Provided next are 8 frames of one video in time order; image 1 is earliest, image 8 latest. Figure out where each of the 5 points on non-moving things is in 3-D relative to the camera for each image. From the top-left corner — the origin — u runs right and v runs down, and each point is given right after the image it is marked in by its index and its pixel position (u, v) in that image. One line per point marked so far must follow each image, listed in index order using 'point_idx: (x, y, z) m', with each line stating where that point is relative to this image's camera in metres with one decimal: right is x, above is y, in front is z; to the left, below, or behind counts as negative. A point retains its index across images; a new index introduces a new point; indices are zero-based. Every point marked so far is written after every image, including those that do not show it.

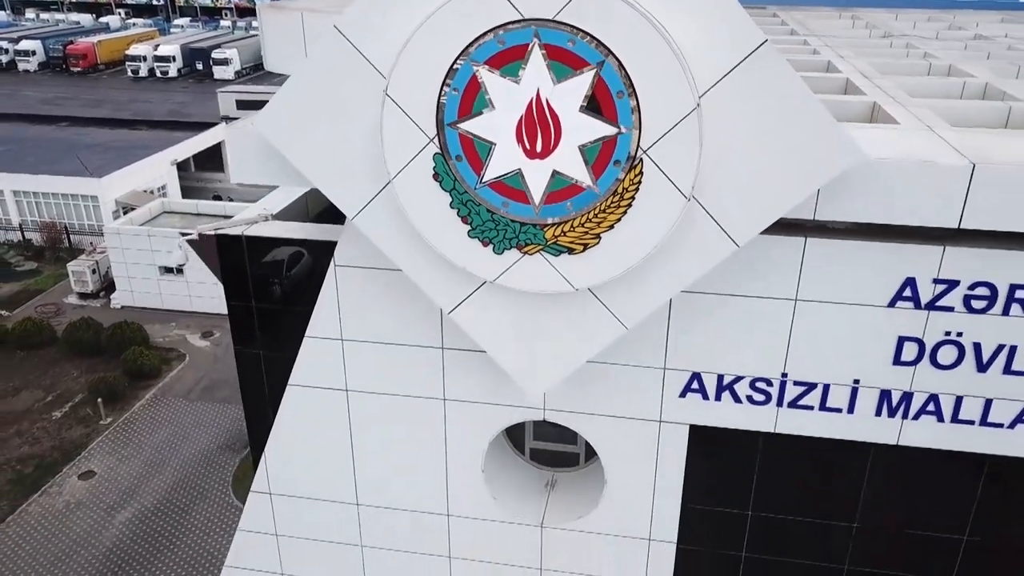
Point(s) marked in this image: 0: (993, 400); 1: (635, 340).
0: (+4.6, -1.1, +6.4) m
1: (+1.2, -0.5, +6.7) m
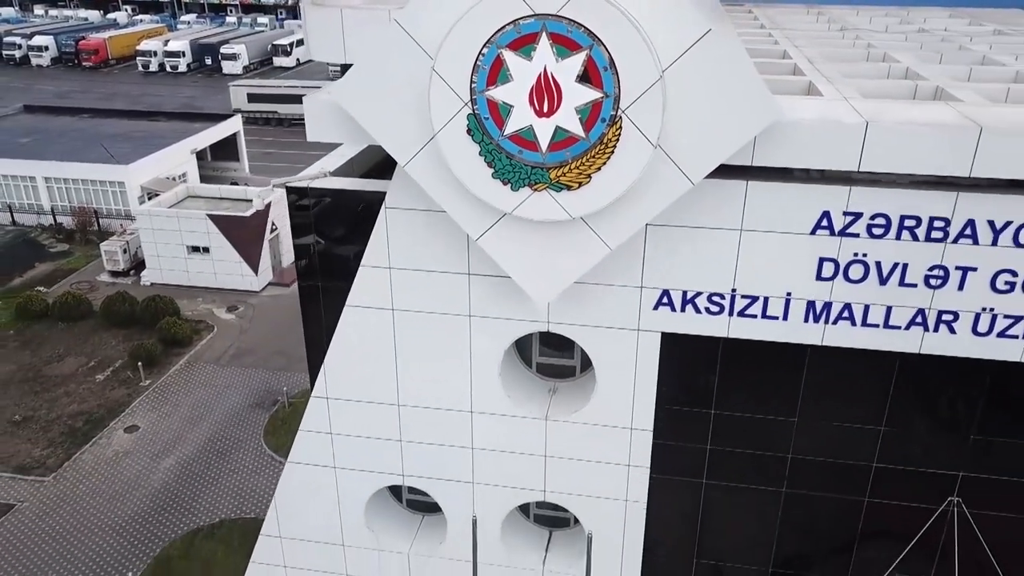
0: (+4.7, -0.2, +8.3) m
1: (+1.3, +0.3, +8.6) m
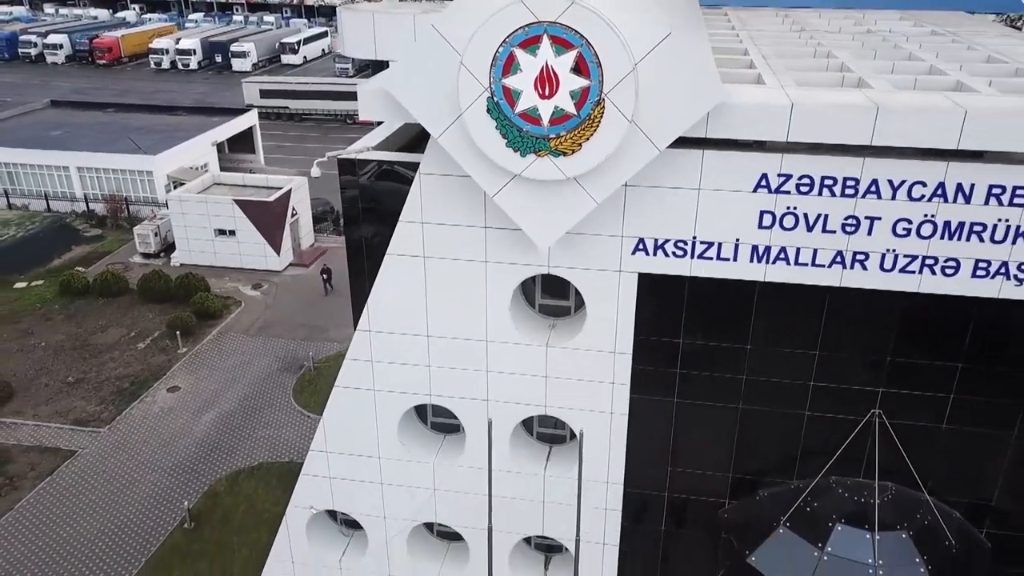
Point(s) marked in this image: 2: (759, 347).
0: (+4.9, +0.6, +10.7) m
1: (+1.5, +1.2, +11.0) m
2: (+4.3, -1.0, +11.8) m
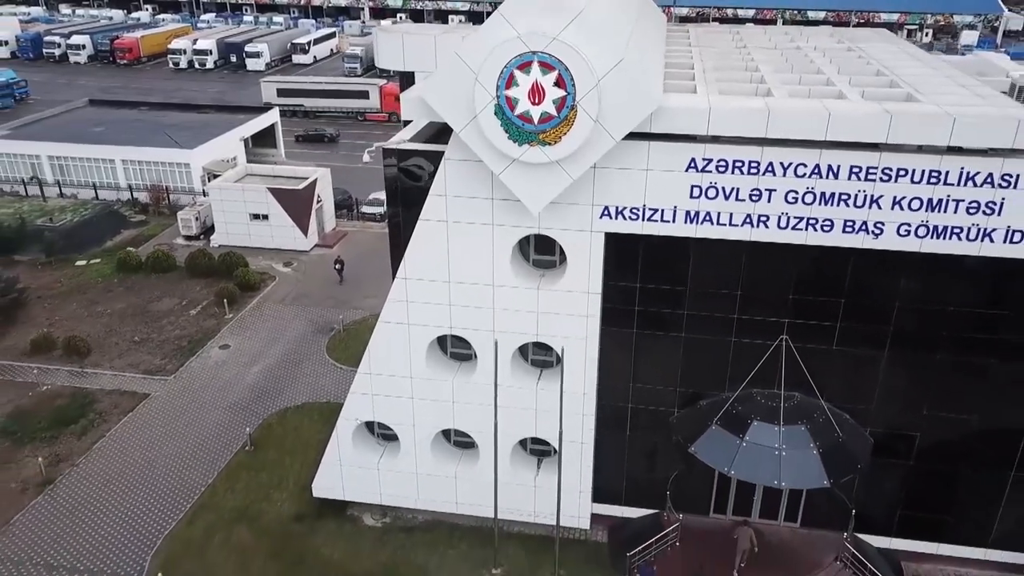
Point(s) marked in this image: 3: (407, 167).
0: (+4.9, +1.6, +14.7) m
1: (+1.5, +2.2, +15.0) m
2: (+4.3, 0.0, +15.9) m
3: (-2.5, +2.9, +16.1) m
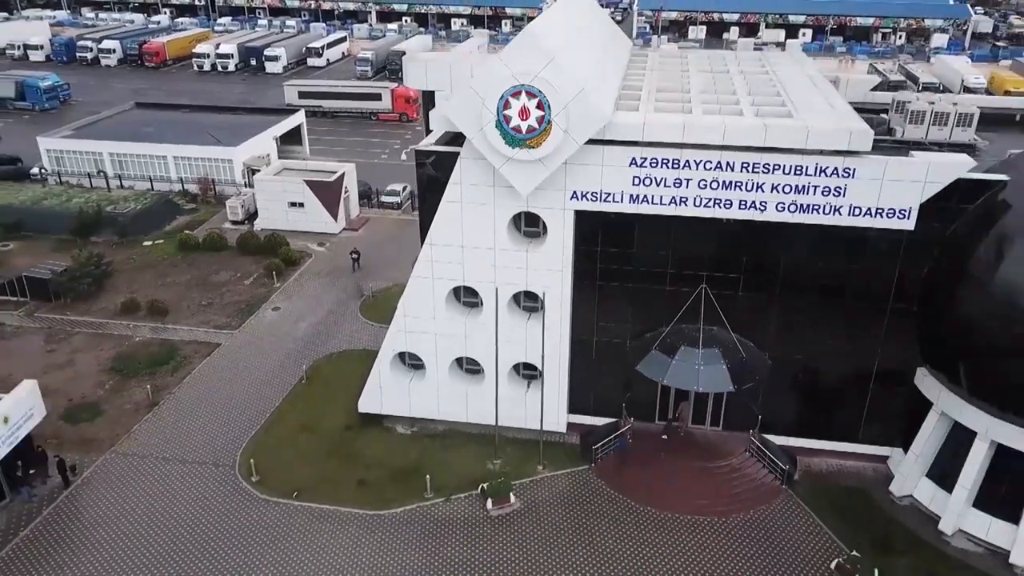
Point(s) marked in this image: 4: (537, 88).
0: (+4.7, +2.9, +21.0) m
1: (+1.3, +3.4, +21.2) m
2: (+4.2, +1.2, +22.1) m
3: (-2.6, +4.1, +22.4) m
4: (+0.7, +5.8, +19.6) m
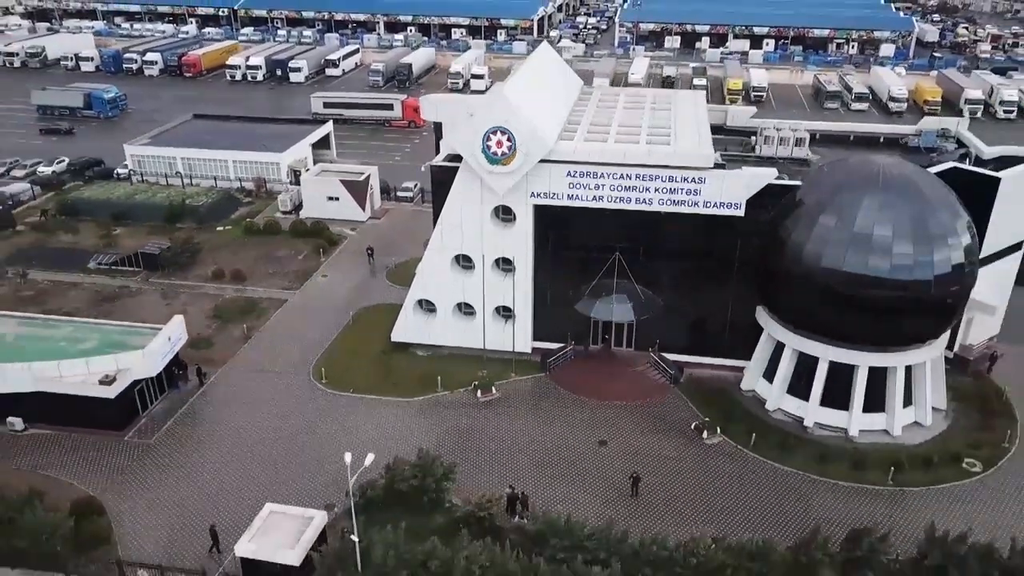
0: (+3.8, +4.5, +32.9) m
1: (+0.4, +5.1, +33.2) m
2: (+3.3, +2.9, +34.1) m
3: (-3.6, +5.8, +34.3) m
4: (-0.3, +7.5, +31.5) m
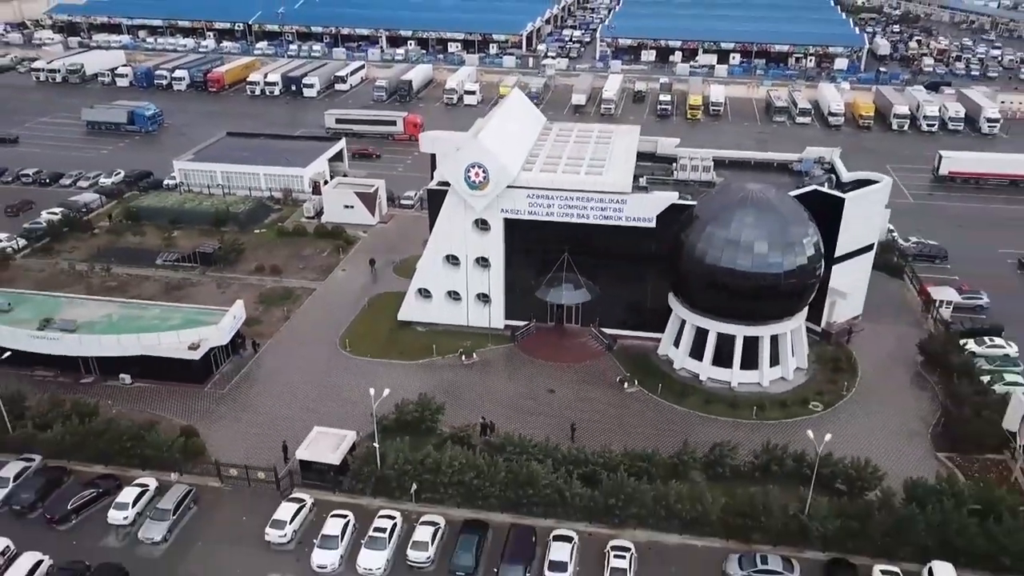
0: (+2.1, +5.1, +44.7) m
1: (-1.3, +5.7, +45.0) m
2: (+1.6, +3.5, +45.9) m
3: (-5.3, +6.4, +46.1) m
4: (-2.0, +8.0, +43.3) m
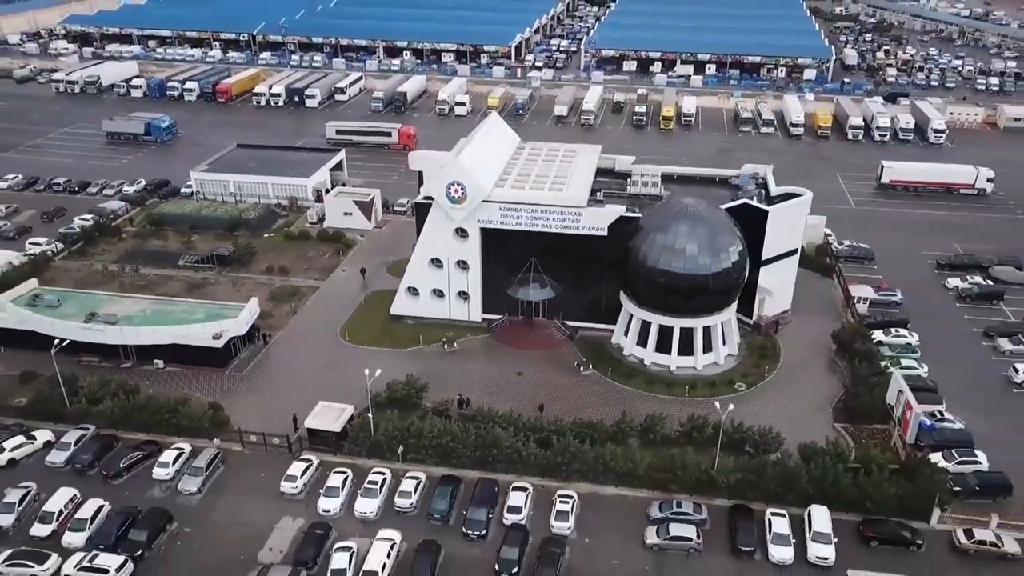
0: (+0.1, +5.2, +52.6) m
1: (-3.3, +5.8, +52.9) m
2: (-0.4, +3.6, +53.8) m
3: (-7.3, +6.5, +54.0) m
4: (-4.0, +8.1, +51.2) m
